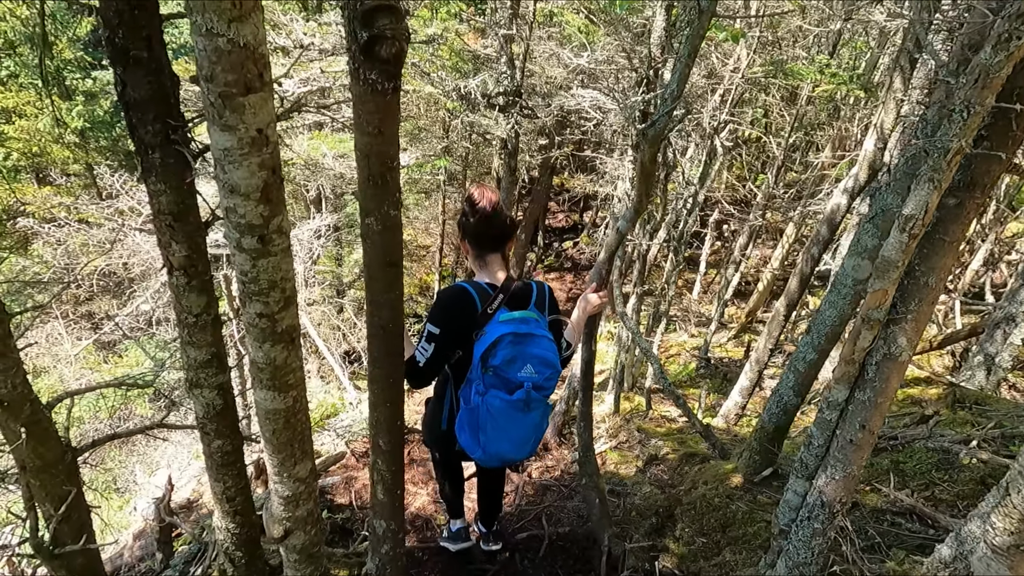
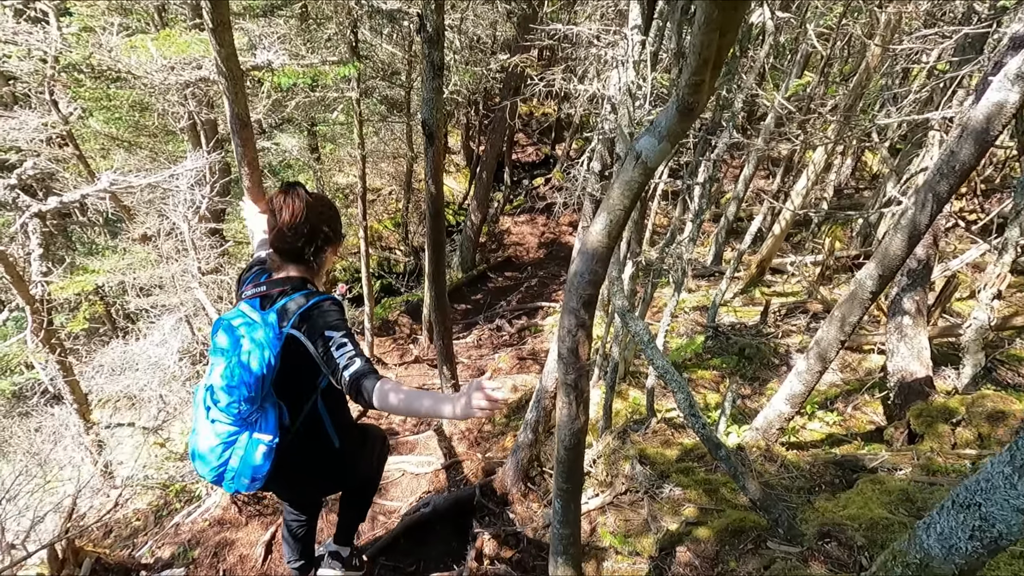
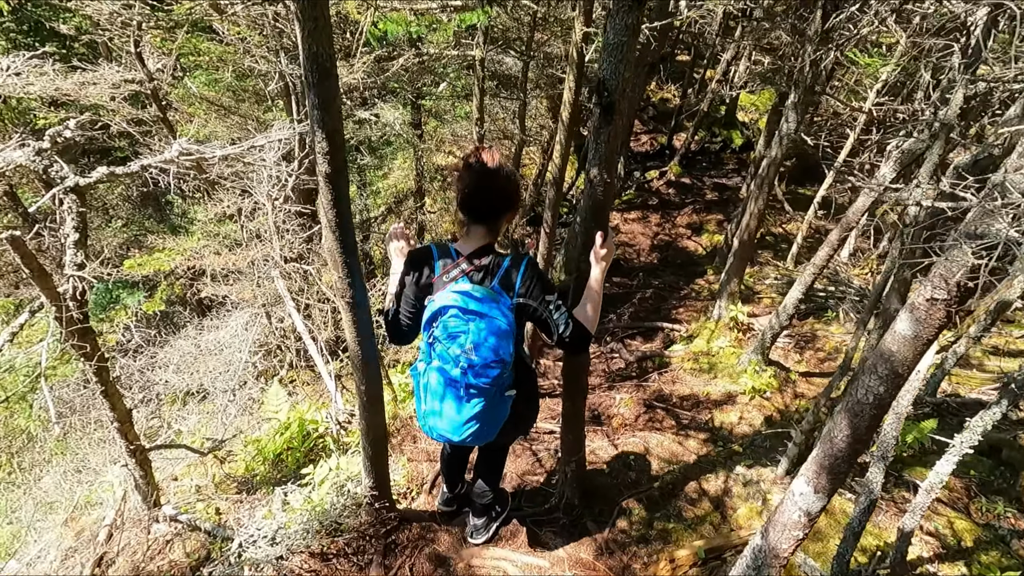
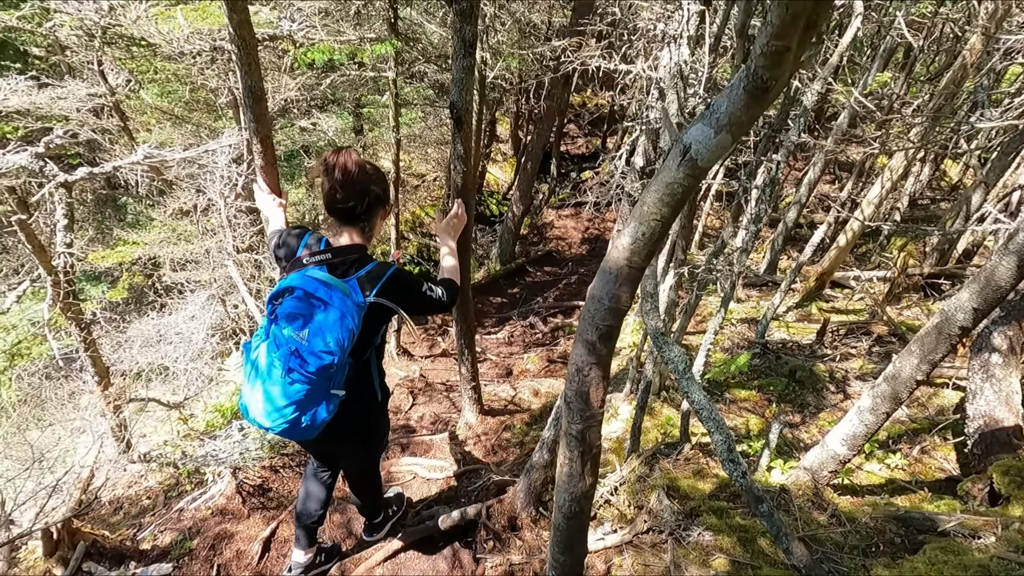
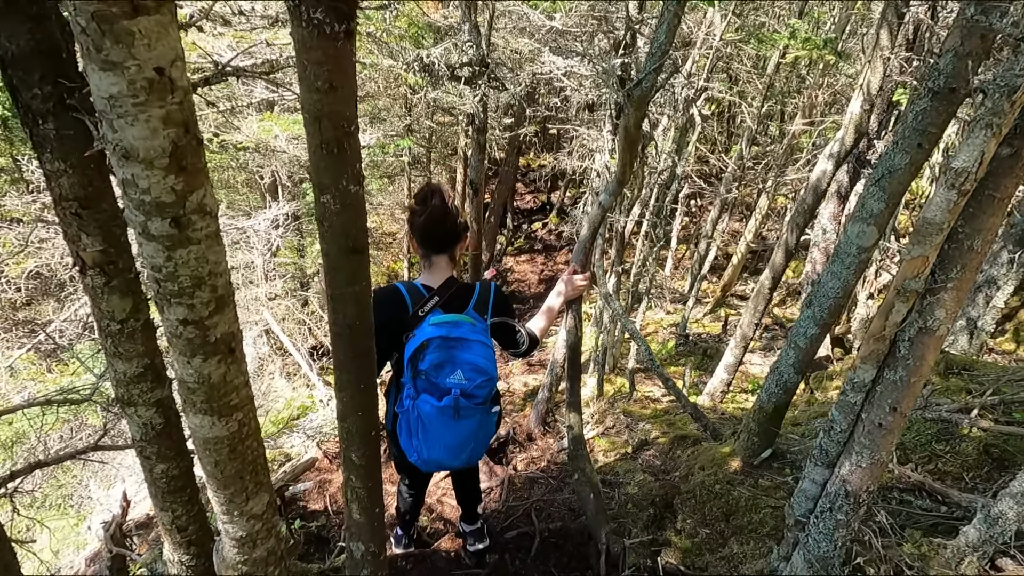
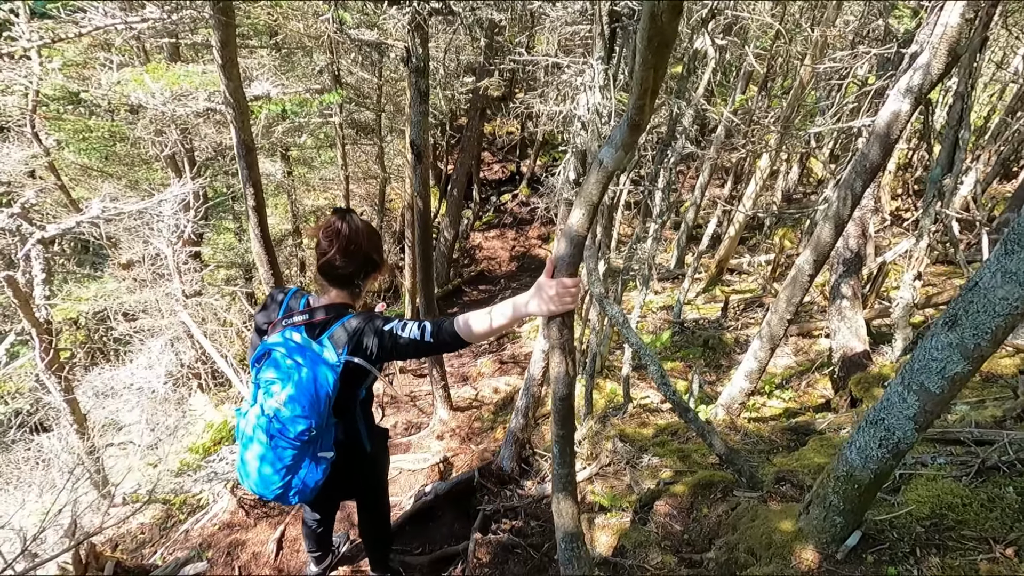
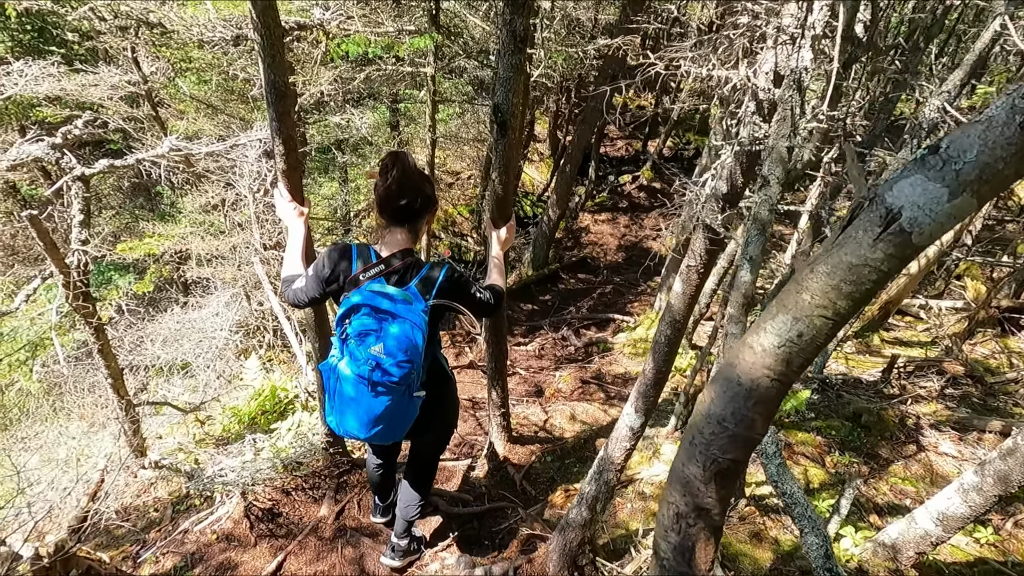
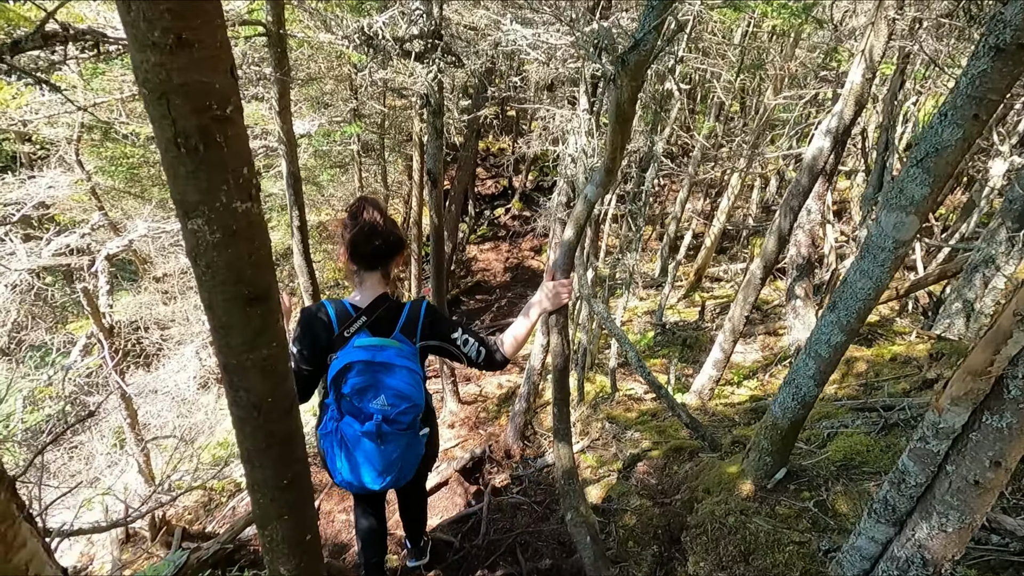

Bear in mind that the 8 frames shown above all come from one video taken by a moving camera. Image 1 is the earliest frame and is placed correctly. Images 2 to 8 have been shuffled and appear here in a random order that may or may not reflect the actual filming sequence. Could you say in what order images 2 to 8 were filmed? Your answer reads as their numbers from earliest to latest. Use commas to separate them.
5, 8, 6, 2, 4, 7, 3
